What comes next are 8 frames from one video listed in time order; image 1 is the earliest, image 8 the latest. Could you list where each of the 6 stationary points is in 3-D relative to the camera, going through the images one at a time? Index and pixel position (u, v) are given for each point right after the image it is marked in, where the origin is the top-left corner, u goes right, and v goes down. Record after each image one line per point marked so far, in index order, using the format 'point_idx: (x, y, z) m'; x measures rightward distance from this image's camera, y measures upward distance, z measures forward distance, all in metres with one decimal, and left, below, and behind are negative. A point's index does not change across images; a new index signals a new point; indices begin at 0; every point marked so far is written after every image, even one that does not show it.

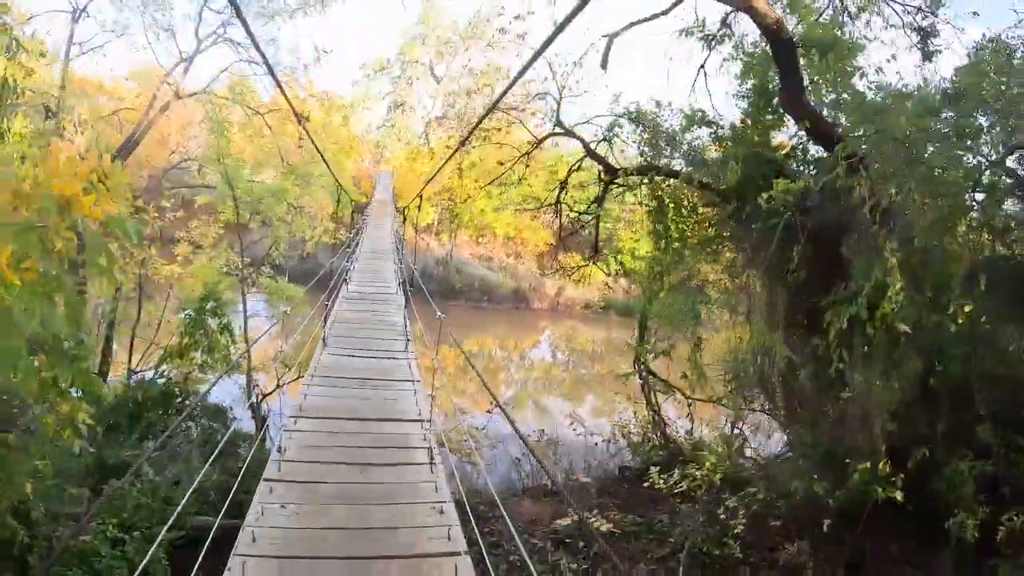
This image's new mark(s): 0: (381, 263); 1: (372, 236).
0: (-2.5, +0.6, +12.2) m
1: (-3.0, +1.1, +14.0) m
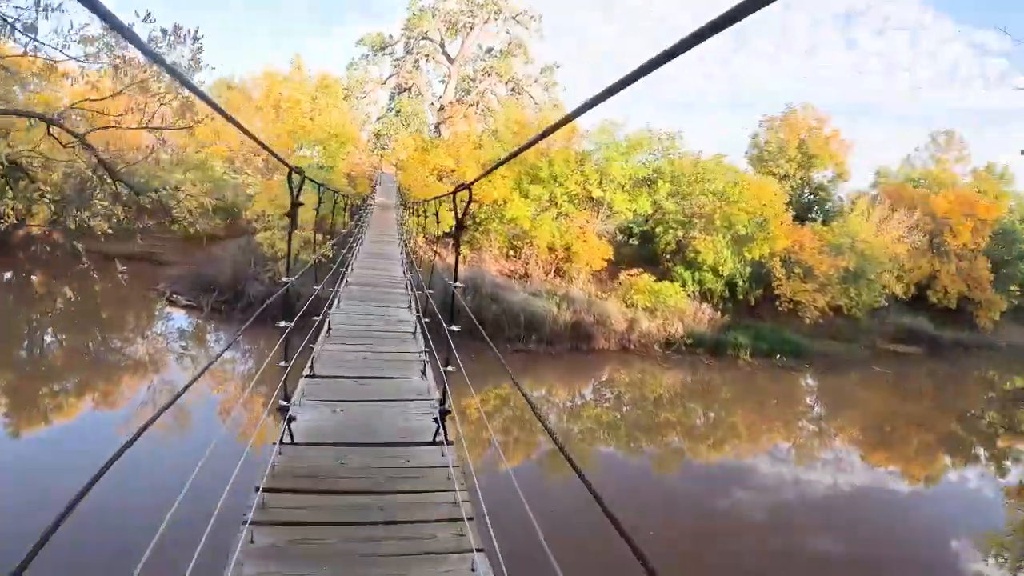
0: (-1.5, 0.0, +7.7) m
1: (-2.1, +0.5, +9.6) m
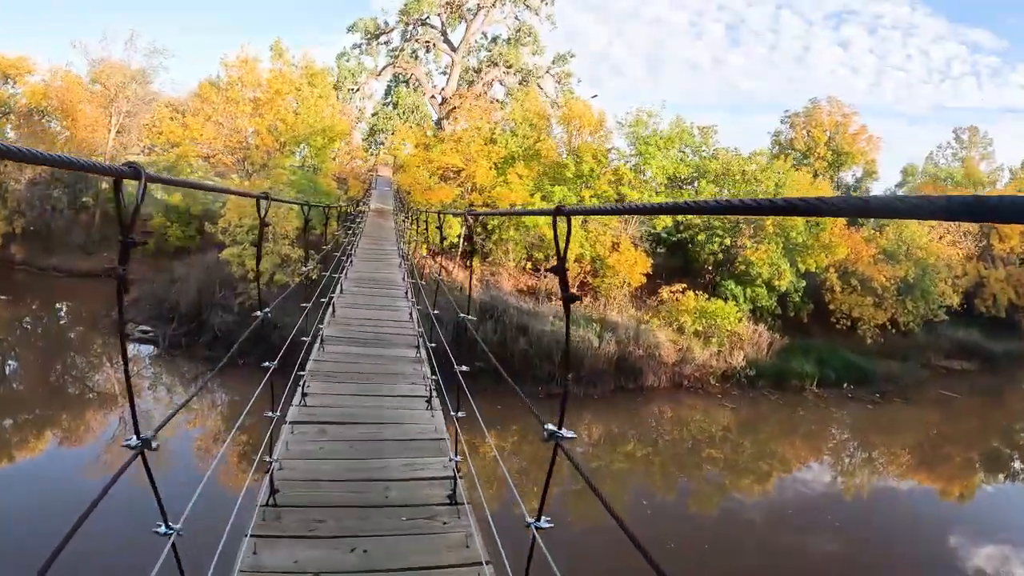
0: (-1.1, -0.3, +5.7) m
1: (-1.7, +0.1, +7.5) m
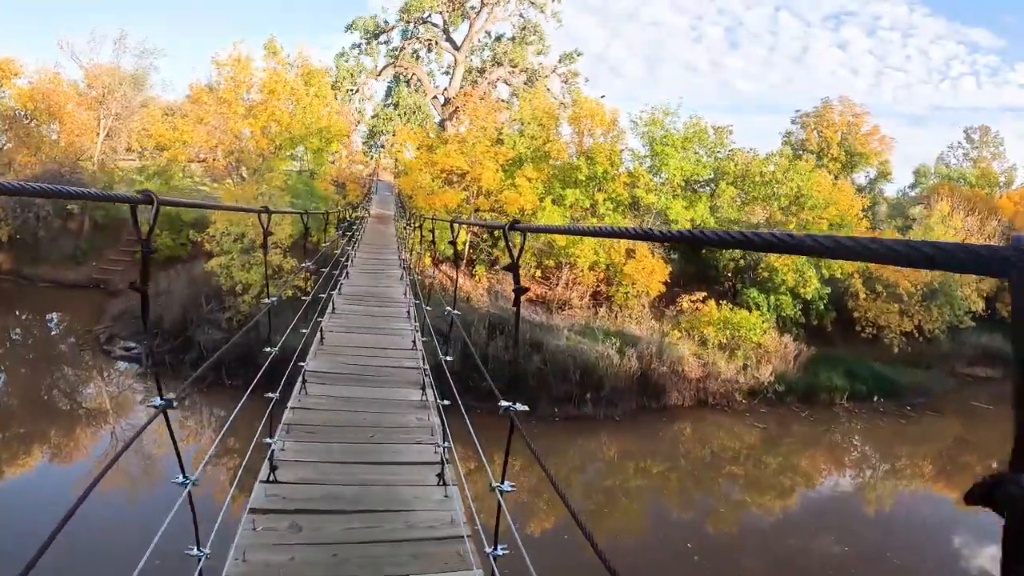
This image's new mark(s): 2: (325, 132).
0: (-1.0, -0.4, +5.0) m
1: (-1.6, 0.0, +6.9) m
2: (-3.3, +2.8, +12.1) m
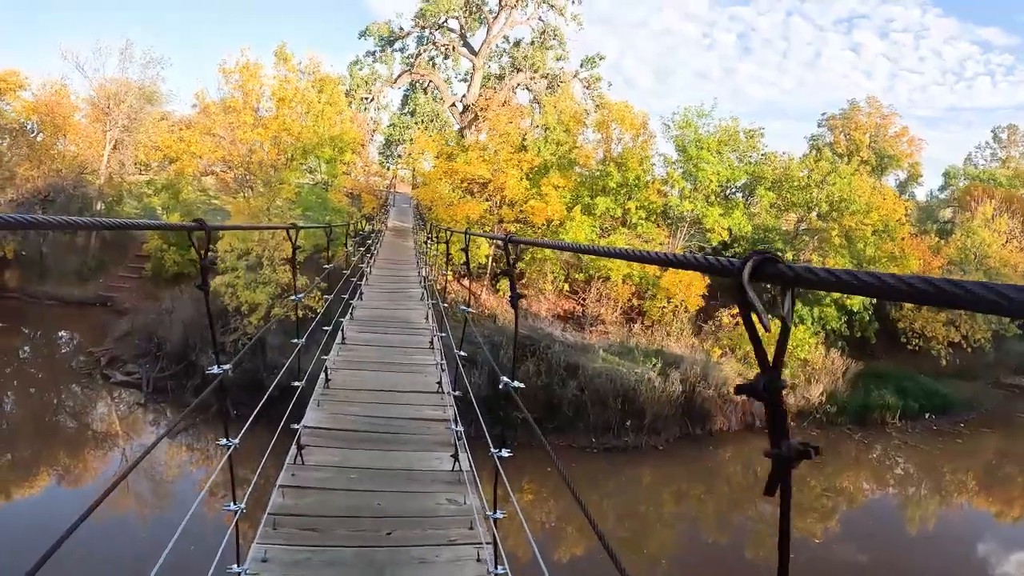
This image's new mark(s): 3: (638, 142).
0: (-0.7, -0.6, +4.4) m
1: (-1.3, -0.2, +6.3) m
2: (-2.9, +2.6, +11.5) m
3: (+2.0, +2.3, +10.7) m
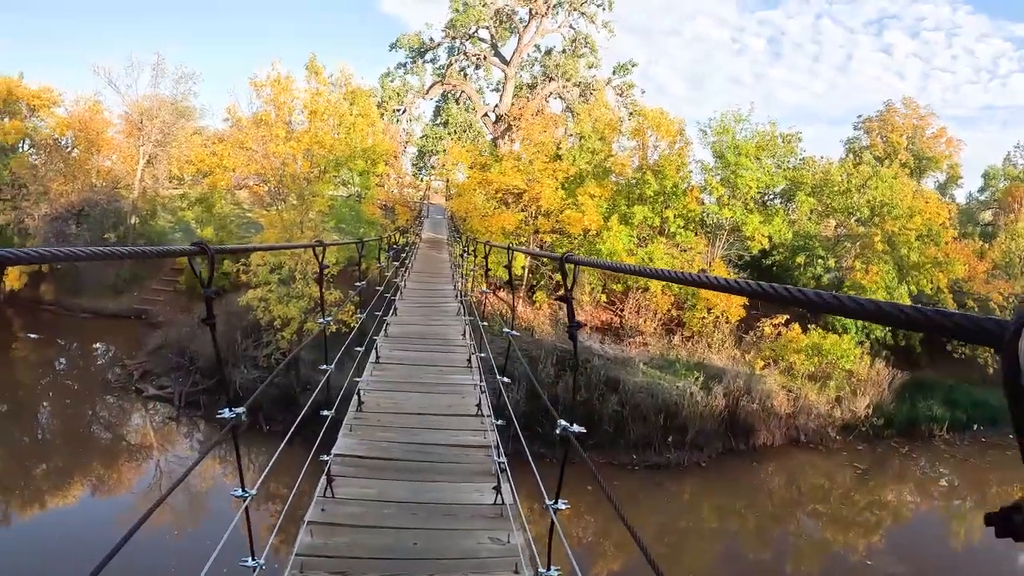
0: (-0.4, -0.7, +4.2) m
1: (-0.9, -0.3, +6.1) m
2: (-2.4, +2.4, +11.5) m
3: (+2.5, +2.2, +10.5) m
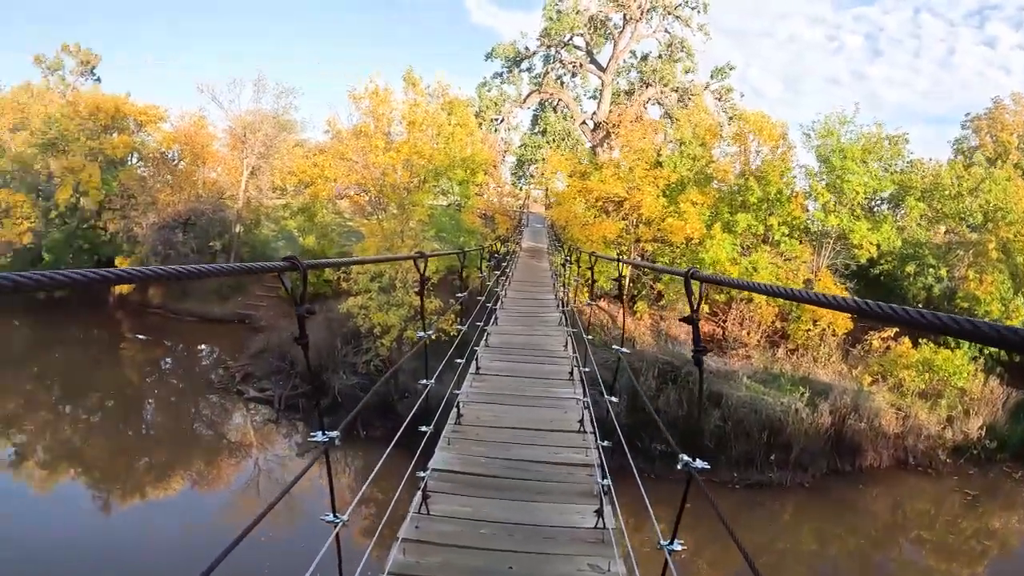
0: (+0.4, -0.8, +4.2) m
1: (+0.1, -0.4, +6.2) m
2: (-0.8, +2.2, +11.6) m
3: (+3.9, +2.1, +10.1) m
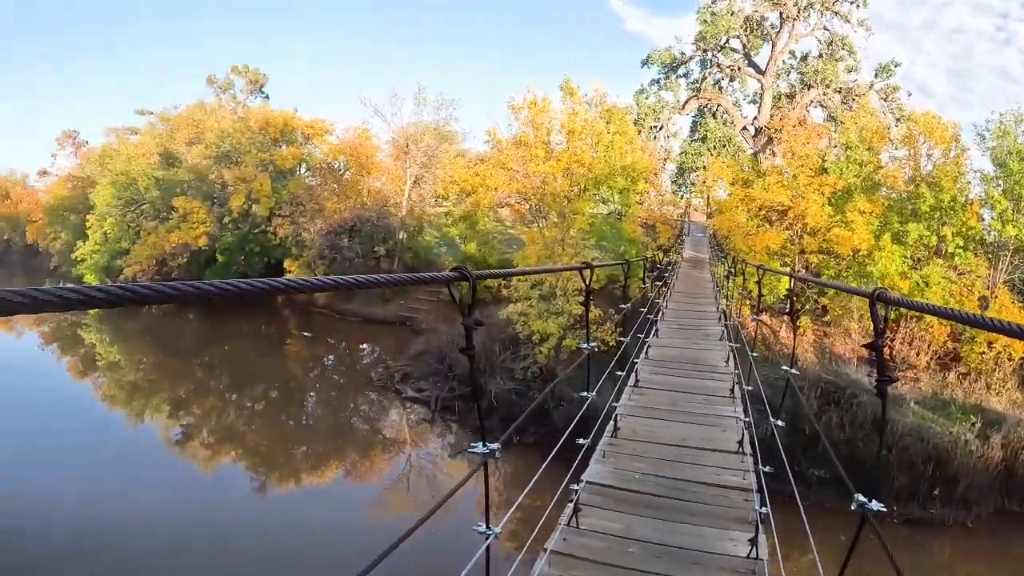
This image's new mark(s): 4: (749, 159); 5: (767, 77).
0: (+1.5, -0.9, +4.0) m
1: (+1.6, -0.5, +6.0) m
2: (+1.8, +2.1, +11.6) m
3: (+6.2, +1.8, +9.2) m
4: (+4.1, +2.6, +13.0) m
5: (+5.4, +5.0, +15.6) m
